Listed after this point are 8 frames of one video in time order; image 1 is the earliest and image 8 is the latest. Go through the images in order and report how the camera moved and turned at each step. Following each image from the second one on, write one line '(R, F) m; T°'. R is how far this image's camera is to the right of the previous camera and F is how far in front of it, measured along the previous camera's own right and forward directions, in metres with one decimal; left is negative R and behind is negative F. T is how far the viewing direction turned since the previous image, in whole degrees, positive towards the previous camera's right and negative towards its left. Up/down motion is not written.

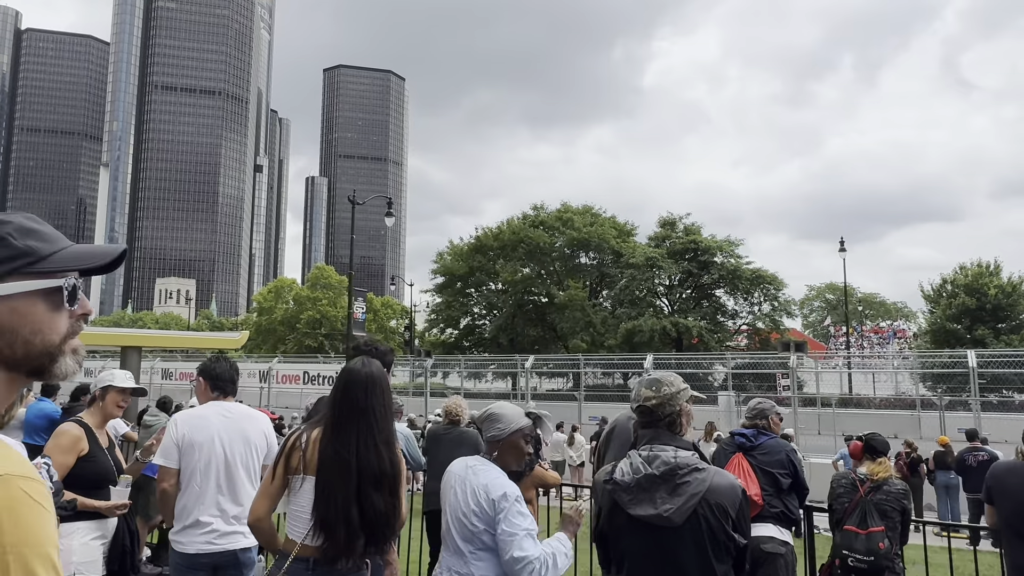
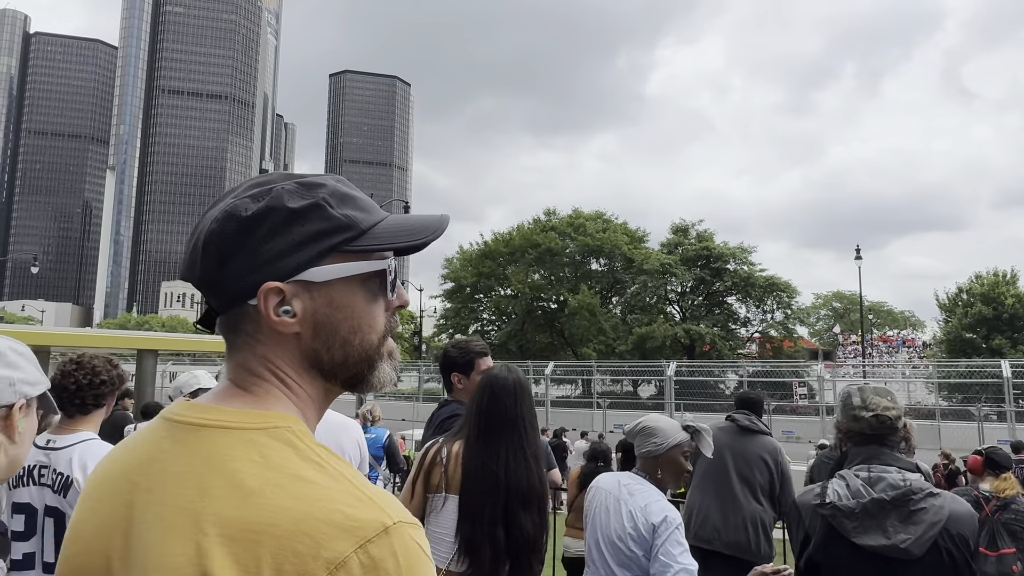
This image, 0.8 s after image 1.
(-0.6, +0.3) m; 0°
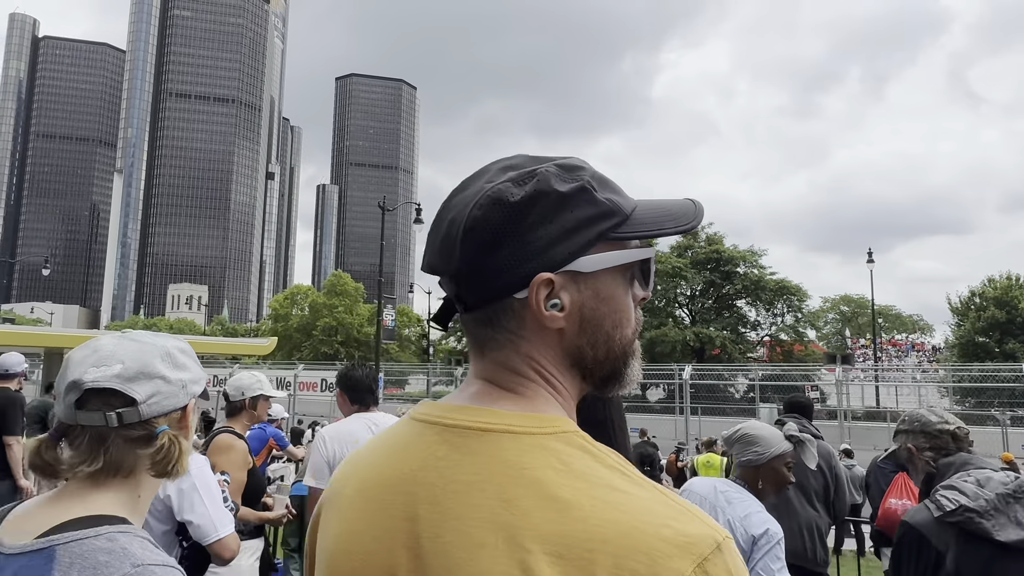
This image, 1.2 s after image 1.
(-0.3, +0.1) m; 0°
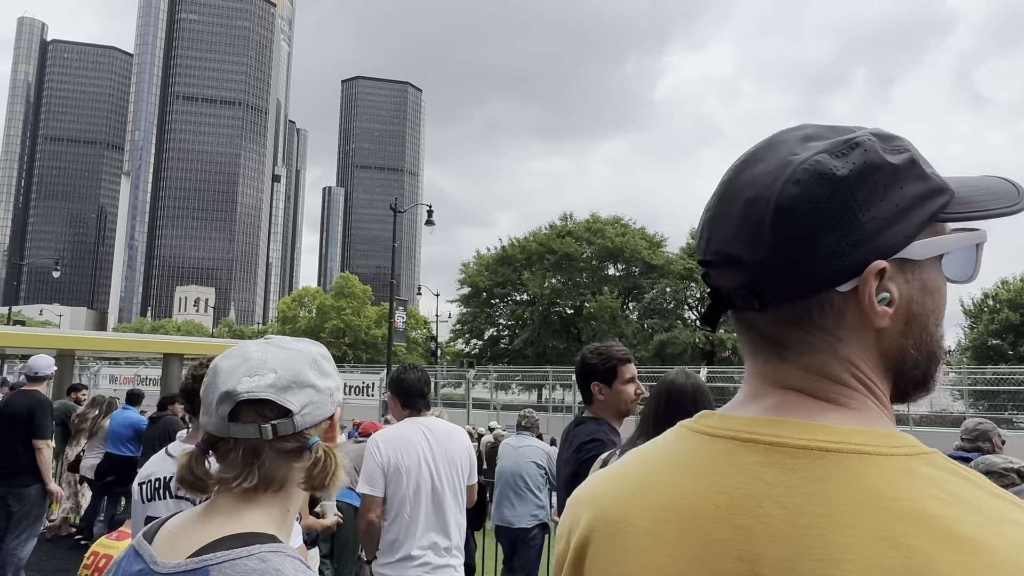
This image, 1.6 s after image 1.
(-0.3, +0.1) m; 0°
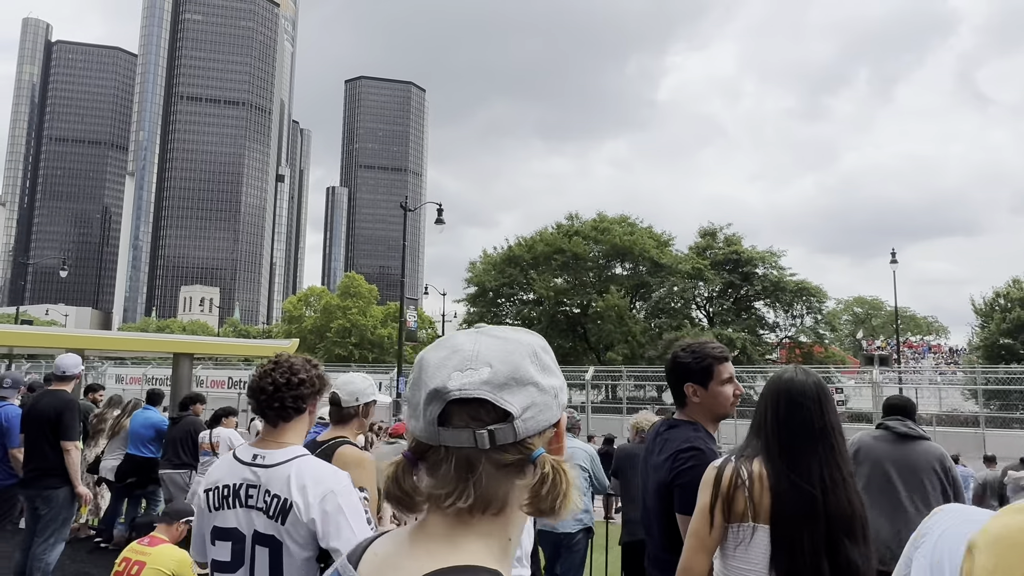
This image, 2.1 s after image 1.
(-0.3, +0.2) m; 0°
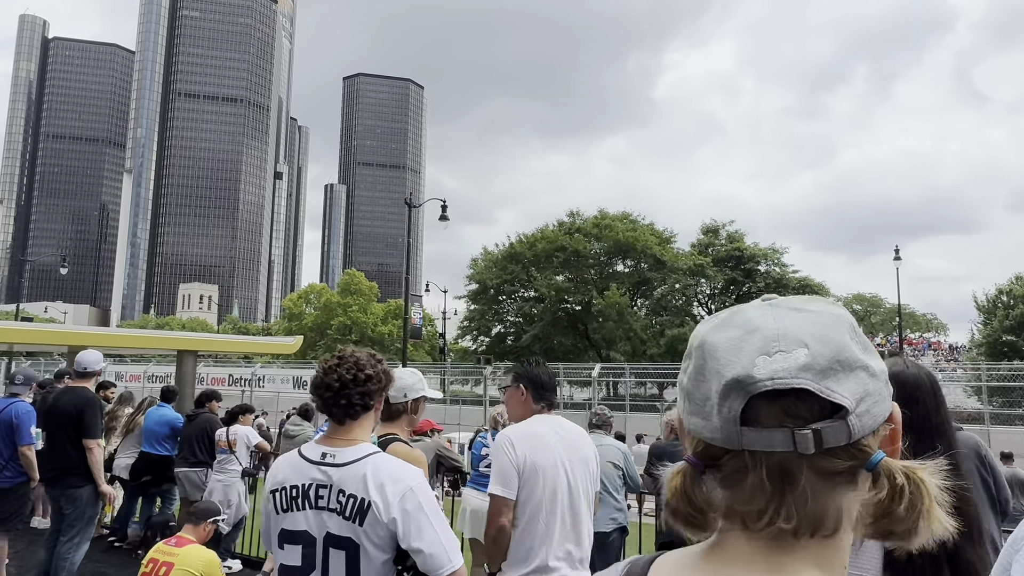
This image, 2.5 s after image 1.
(-0.3, +0.1) m; 0°
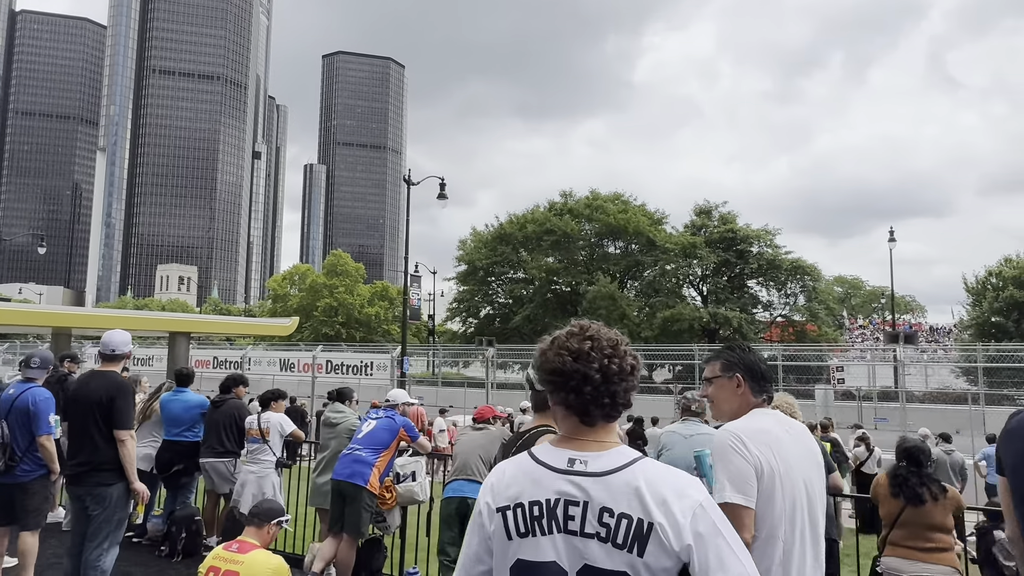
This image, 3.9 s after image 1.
(-0.8, +0.6) m; +2°
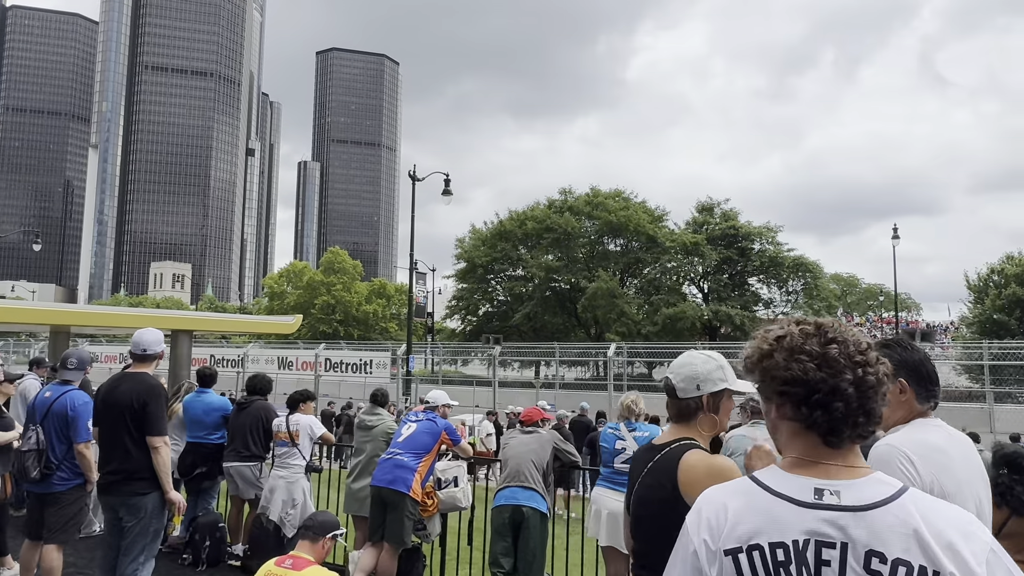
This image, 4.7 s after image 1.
(-0.5, +0.3) m; 0°
